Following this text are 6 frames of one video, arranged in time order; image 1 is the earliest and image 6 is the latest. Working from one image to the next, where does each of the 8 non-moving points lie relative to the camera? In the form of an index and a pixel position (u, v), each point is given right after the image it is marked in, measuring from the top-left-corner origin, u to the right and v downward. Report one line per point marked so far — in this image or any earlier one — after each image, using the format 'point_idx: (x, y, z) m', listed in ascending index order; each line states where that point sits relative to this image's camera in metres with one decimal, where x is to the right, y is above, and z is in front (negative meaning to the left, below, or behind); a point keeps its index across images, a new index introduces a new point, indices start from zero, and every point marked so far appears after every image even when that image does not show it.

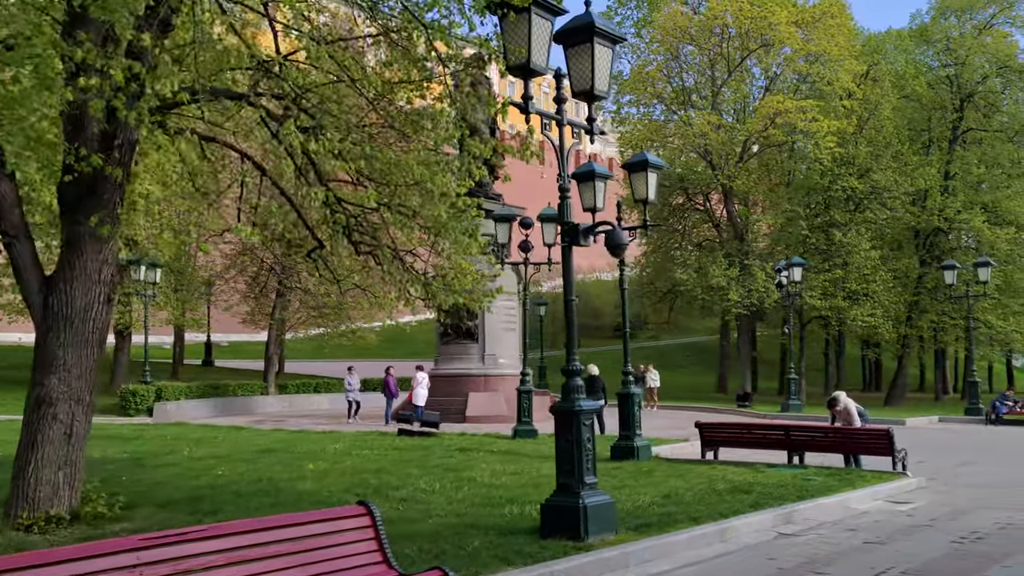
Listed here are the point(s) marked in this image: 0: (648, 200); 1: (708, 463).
0: (+1.9, +1.2, +12.8) m
1: (+2.5, -2.2, +12.1) m
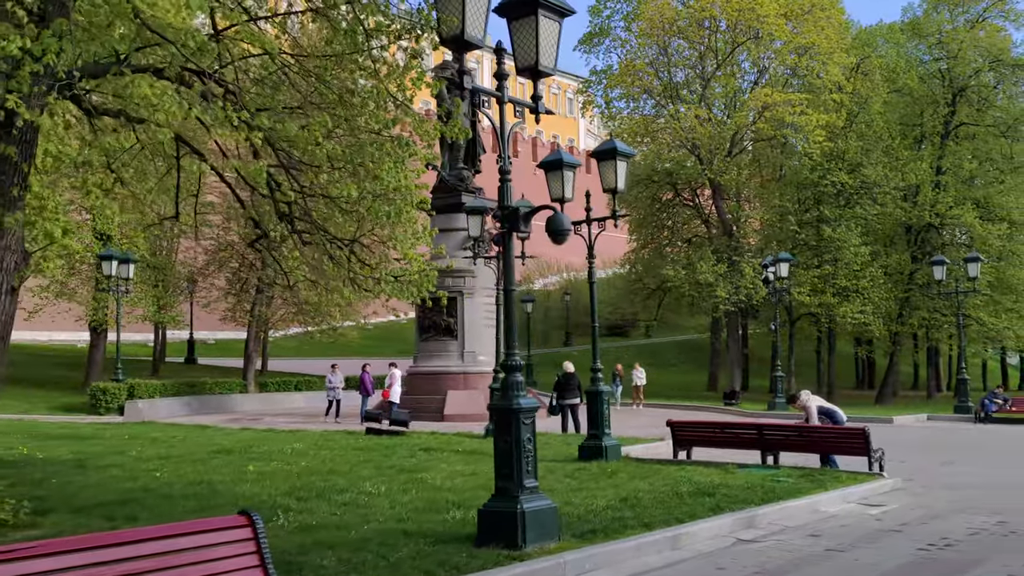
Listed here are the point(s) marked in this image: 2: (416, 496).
0: (+1.4, +1.3, +12.3) m
1: (+2.0, -2.2, +11.6) m
2: (-0.9, -1.9, +8.7) m
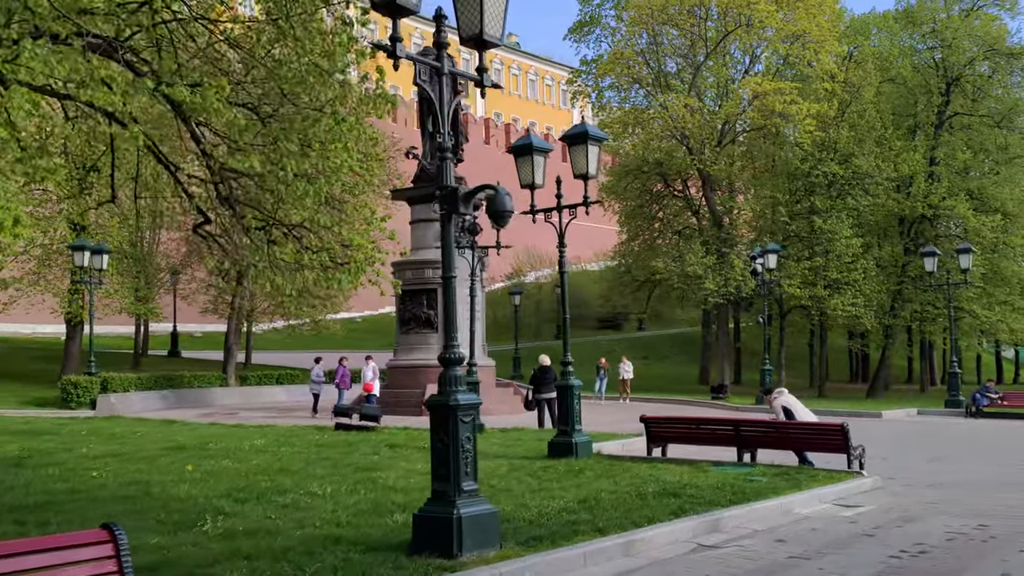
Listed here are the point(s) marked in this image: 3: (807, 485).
0: (+1.0, +1.4, +11.8) m
1: (+1.6, -2.0, +11.1) m
2: (-1.3, -1.8, +8.2) m
3: (+2.9, -2.0, +9.5) m
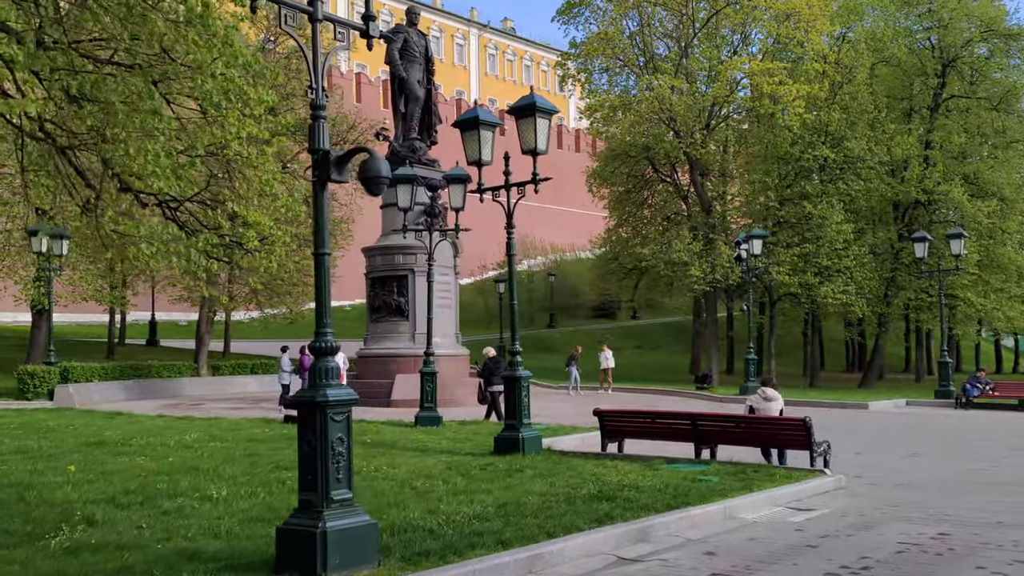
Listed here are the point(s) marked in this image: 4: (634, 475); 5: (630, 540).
0: (+0.3, +1.6, +11.0) m
1: (+1.0, -1.9, +10.3) m
2: (-2.0, -1.7, +7.4) m
3: (+2.3, -1.8, +8.7) m
4: (+1.2, -1.8, +9.2) m
5: (+0.8, -1.7, +6.5) m
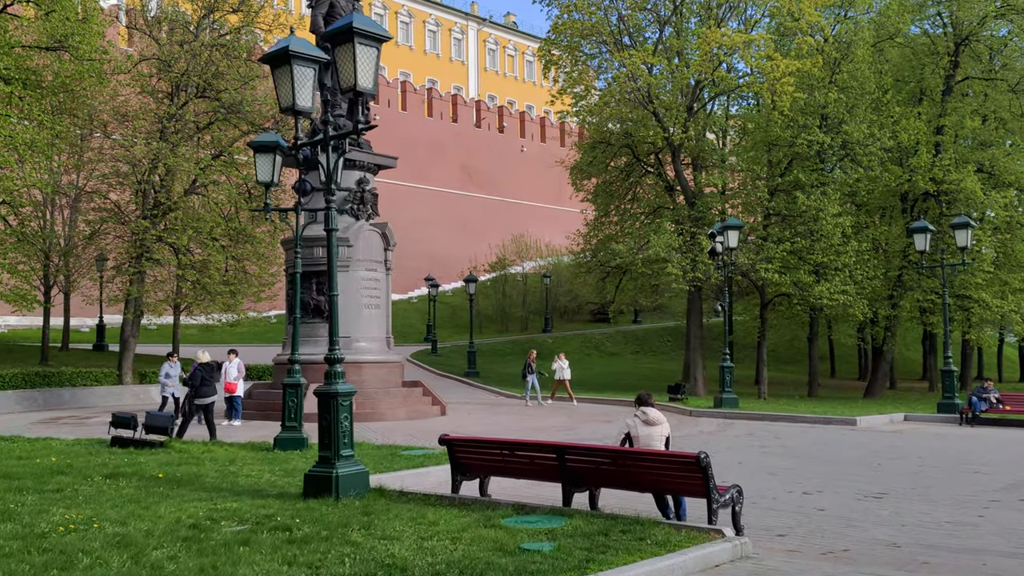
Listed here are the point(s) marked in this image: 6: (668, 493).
0: (-1.3, +1.7, +8.2) m
1: (-0.7, -1.7, +7.5) m
2: (-3.7, -1.5, +4.6) m
3: (+0.6, -1.7, +5.8) m
4: (-0.5, -1.7, +6.4) m
5: (-0.9, -1.6, +3.7) m
6: (+1.2, -1.5, +7.1) m
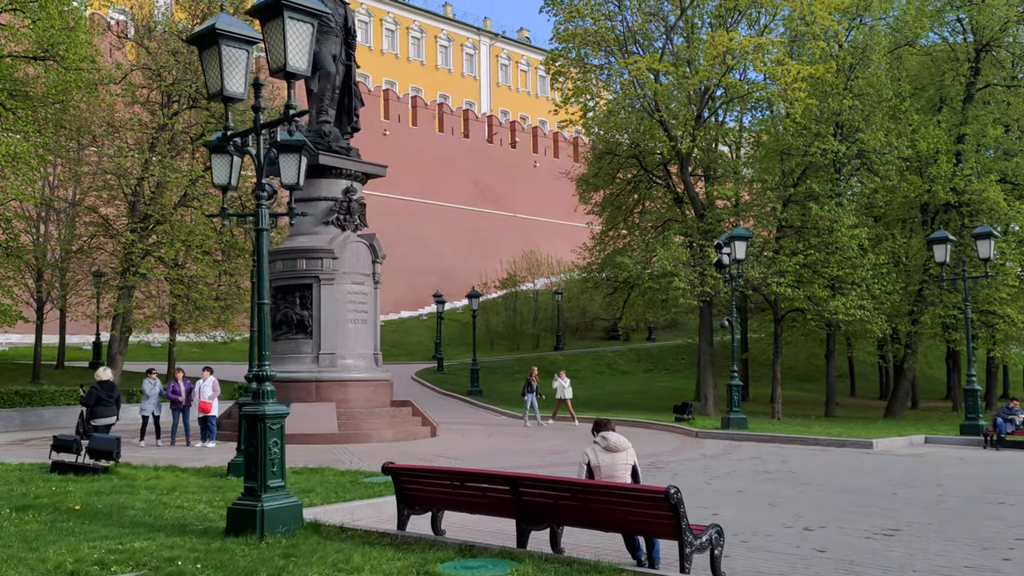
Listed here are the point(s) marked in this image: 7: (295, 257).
0: (-1.7, +1.6, +7.2) m
1: (-1.1, -1.8, +6.5) m
2: (-4.1, -1.5, +3.7) m
3: (+0.2, -1.7, +4.8) m
4: (-0.9, -1.7, +5.3) m
5: (-1.4, -1.6, +2.7) m
6: (+0.8, -1.6, +6.0) m
7: (-4.2, +0.6, +18.3) m
